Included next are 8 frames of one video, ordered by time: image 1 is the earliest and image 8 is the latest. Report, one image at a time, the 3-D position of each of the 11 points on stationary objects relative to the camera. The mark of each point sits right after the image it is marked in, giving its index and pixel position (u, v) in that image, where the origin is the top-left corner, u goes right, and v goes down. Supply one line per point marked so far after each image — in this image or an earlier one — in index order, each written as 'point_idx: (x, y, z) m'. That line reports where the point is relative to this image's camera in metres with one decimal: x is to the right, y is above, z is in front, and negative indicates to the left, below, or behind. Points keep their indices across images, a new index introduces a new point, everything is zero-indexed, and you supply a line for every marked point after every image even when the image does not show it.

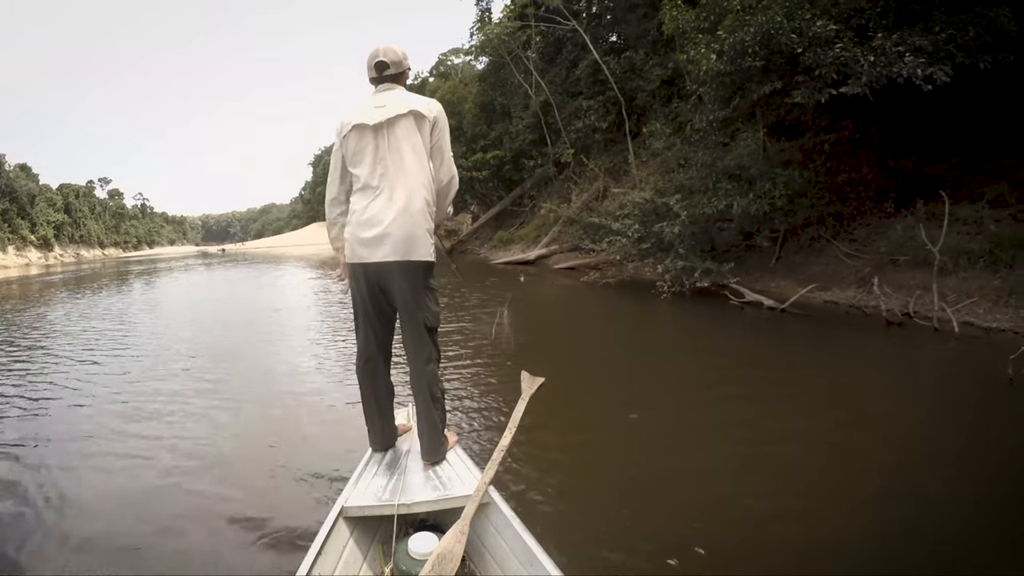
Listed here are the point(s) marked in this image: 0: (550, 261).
0: (+0.8, +0.5, +15.0) m
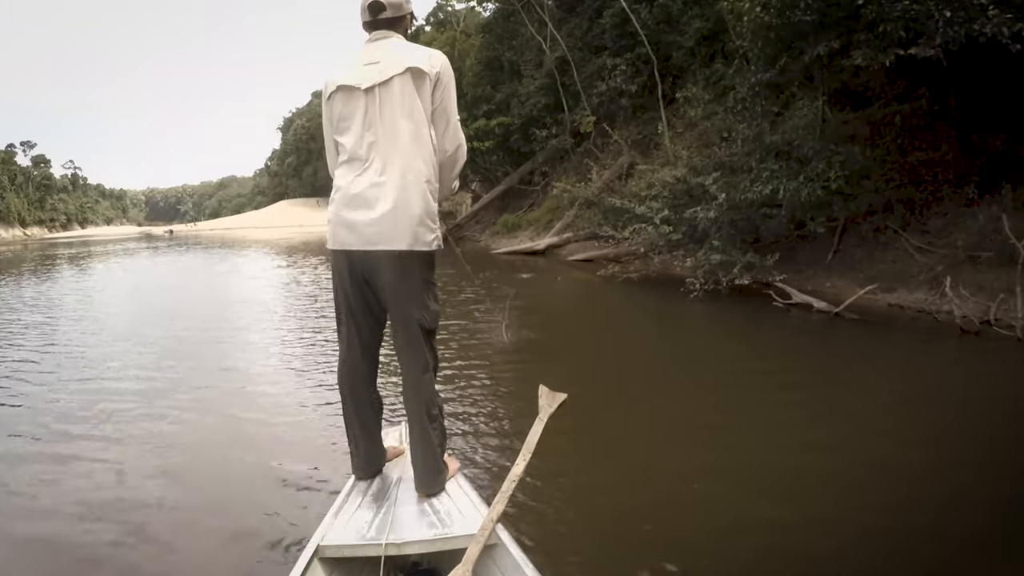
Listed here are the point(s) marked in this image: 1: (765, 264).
0: (+0.9, +0.6, +13.6) m
1: (+2.8, +0.2, +9.1) m
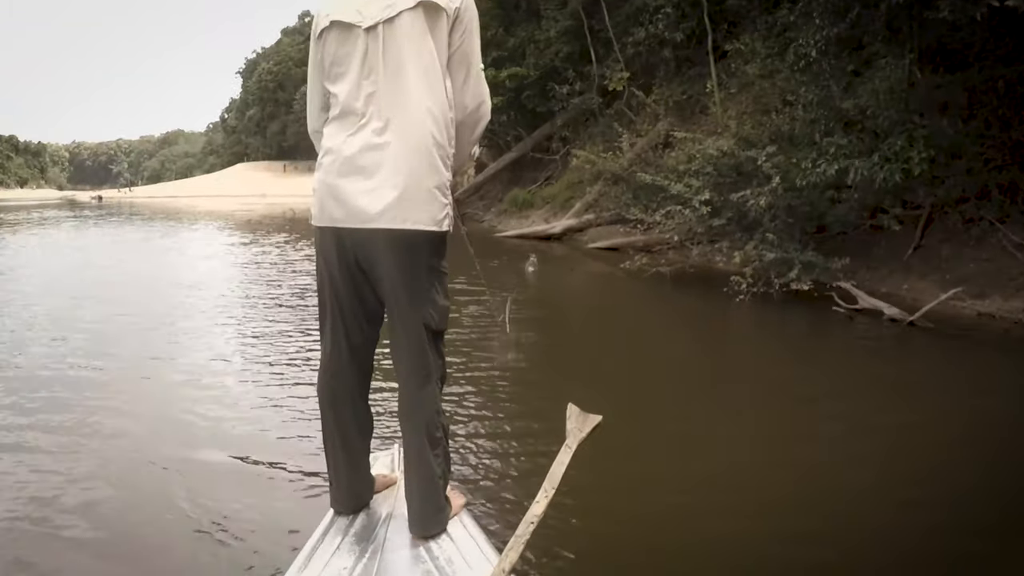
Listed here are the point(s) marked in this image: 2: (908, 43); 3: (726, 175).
0: (+0.9, +0.8, +12.3) m
1: (+2.9, +0.2, +7.7) m
2: (+3.7, +2.3, +7.4) m
3: (+2.1, +1.2, +8.4) m
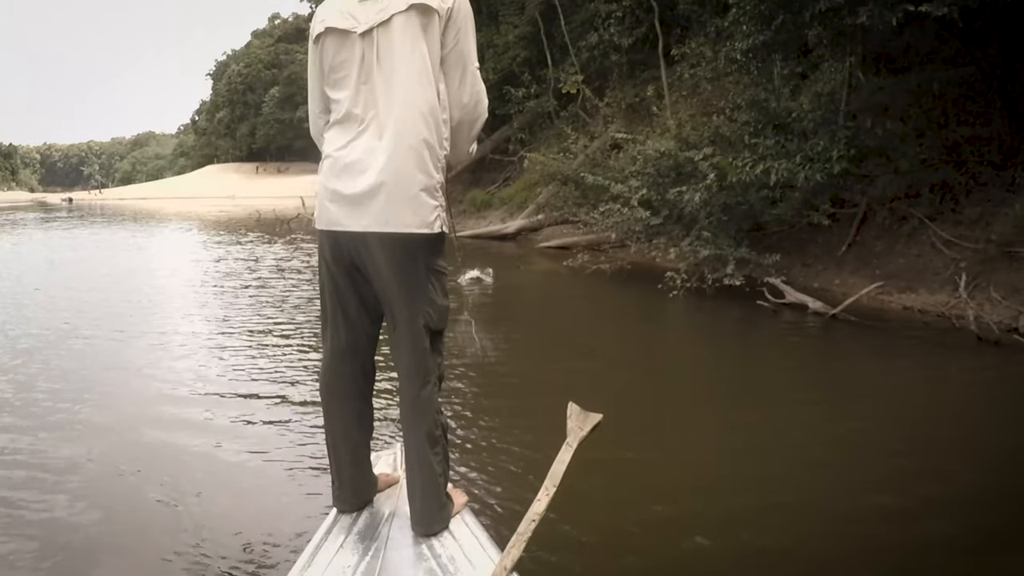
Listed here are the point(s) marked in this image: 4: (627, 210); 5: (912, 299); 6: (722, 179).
0: (+0.4, +0.8, +12.6) m
1: (+2.4, +0.3, +8.1) m
2: (+3.2, +2.3, +7.8) m
3: (+1.7, +1.2, +8.7) m
4: (+1.3, +0.9, +8.9) m
5: (+3.7, -0.1, +7.4) m
6: (+2.1, +1.1, +8.2) m
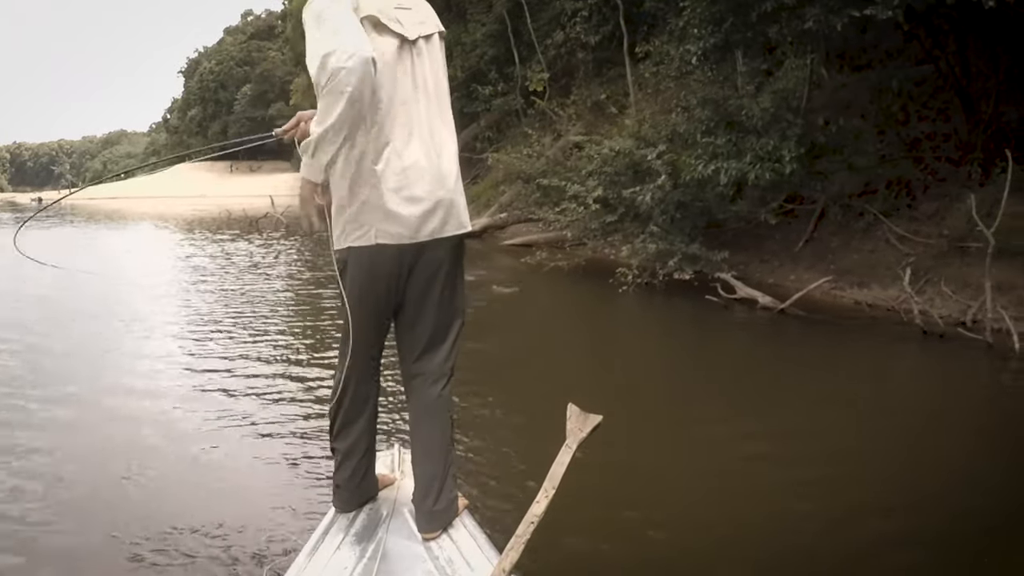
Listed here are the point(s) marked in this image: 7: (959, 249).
0: (0.0, +0.9, +12.8) m
1: (+2.1, +0.3, +8.3) m
2: (+2.9, +2.4, +7.9) m
3: (+1.3, +1.3, +8.9) m
4: (+0.9, +0.9, +9.0) m
5: (+3.3, -0.1, +7.6) m
6: (+1.7, +1.1, +8.4) m
7: (+4.0, +0.4, +7.4) m
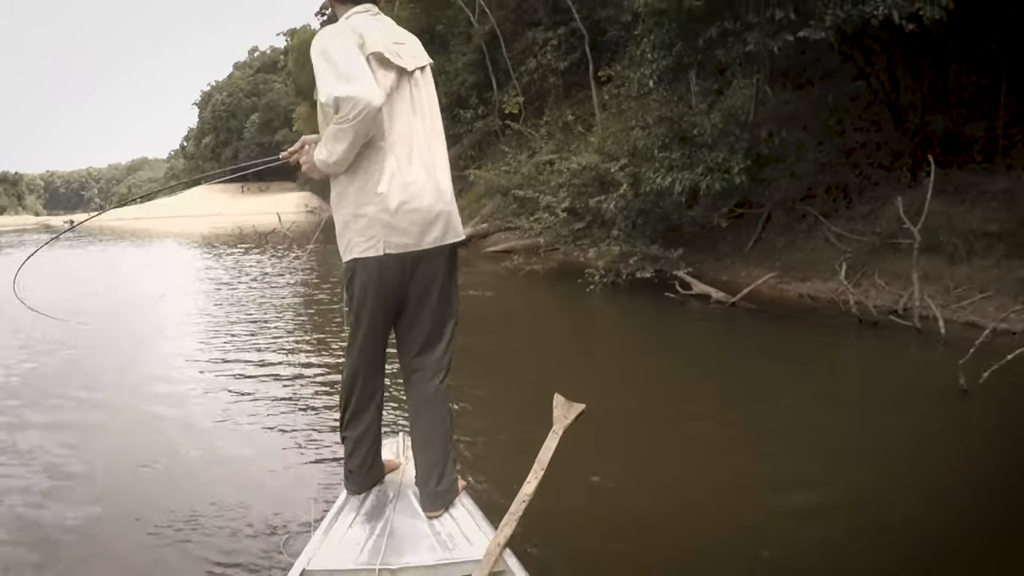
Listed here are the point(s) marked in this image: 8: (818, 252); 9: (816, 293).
0: (-0.1, +0.8, +13.6) m
1: (+1.9, +0.3, +9.1) m
2: (+2.6, +2.4, +8.7) m
3: (+1.1, +1.2, +9.7) m
4: (+0.7, +0.9, +9.9) m
5: (+3.1, 0.0, +8.4) m
6: (+1.5, +1.1, +9.2) m
7: (+3.8, +0.4, +8.2) m
8: (+3.4, +0.4, +8.8) m
9: (+3.2, -0.1, +8.2) m
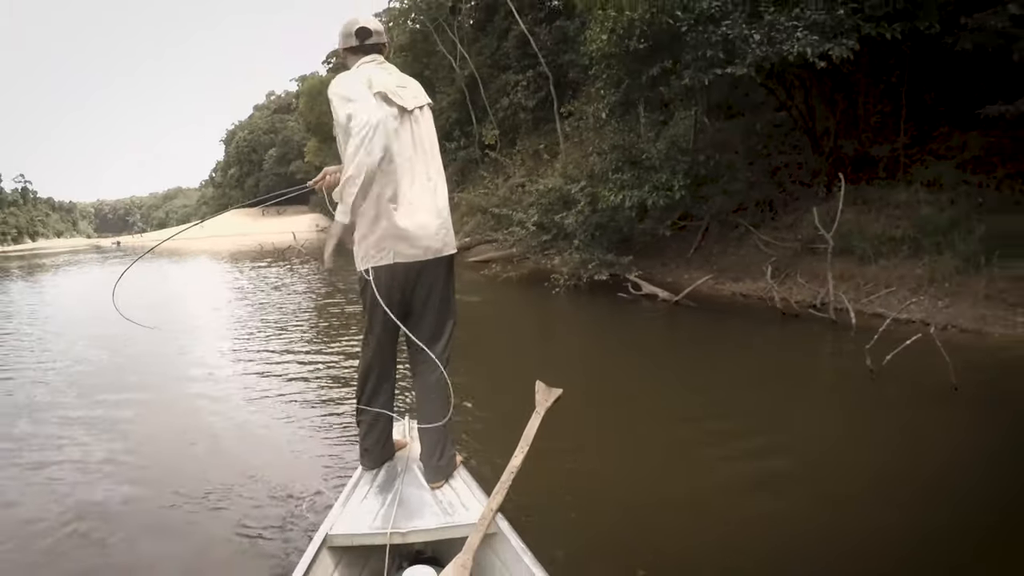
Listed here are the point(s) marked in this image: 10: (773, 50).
0: (-0.2, +0.6, +15.0) m
1: (+1.7, +0.3, +10.4) m
2: (+2.4, +2.4, +10.1) m
3: (+0.9, +1.2, +11.1) m
4: (+0.5, +0.8, +11.3) m
5: (+2.9, 0.0, +9.7) m
6: (+1.3, +1.1, +10.6) m
7: (+3.6, +0.4, +9.5) m
8: (+3.2, +0.4, +10.1) m
9: (+2.9, -0.1, +9.5) m
10: (+2.8, +2.5, +8.5) m
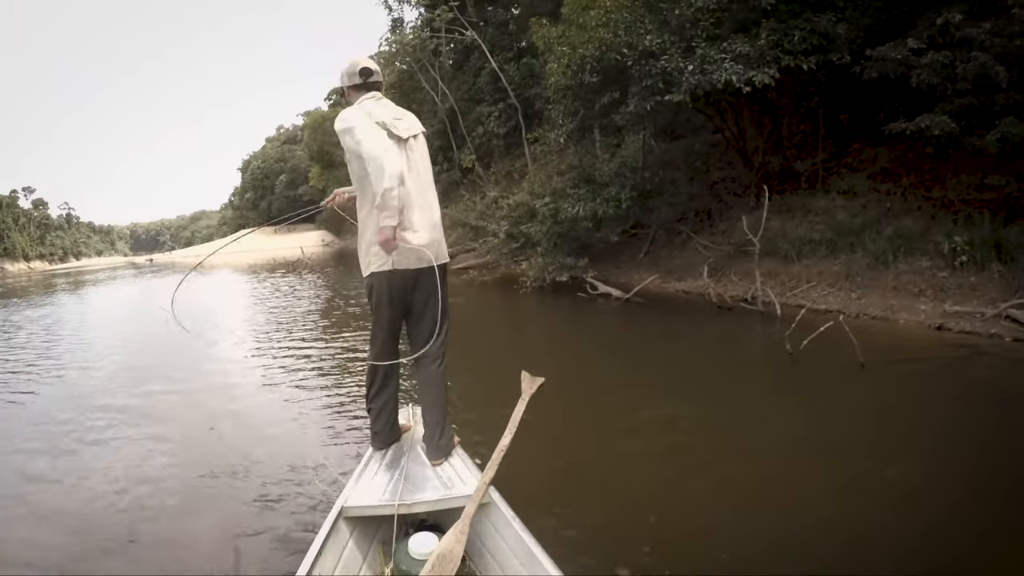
0: (-0.4, +0.5, +16.5) m
1: (+1.4, +0.3, +11.8) m
2: (+2.0, +2.4, +11.6) m
3: (+0.6, +1.1, +12.5) m
4: (+0.2, +0.7, +12.7) m
5: (+2.6, 0.0, +11.1) m
6: (+1.0, +1.1, +12.0) m
7: (+3.3, +0.5, +10.9) m
8: (+2.9, +0.4, +11.5) m
9: (+2.6, 0.0, +10.9) m
10: (+2.4, +2.5, +10.0) m
